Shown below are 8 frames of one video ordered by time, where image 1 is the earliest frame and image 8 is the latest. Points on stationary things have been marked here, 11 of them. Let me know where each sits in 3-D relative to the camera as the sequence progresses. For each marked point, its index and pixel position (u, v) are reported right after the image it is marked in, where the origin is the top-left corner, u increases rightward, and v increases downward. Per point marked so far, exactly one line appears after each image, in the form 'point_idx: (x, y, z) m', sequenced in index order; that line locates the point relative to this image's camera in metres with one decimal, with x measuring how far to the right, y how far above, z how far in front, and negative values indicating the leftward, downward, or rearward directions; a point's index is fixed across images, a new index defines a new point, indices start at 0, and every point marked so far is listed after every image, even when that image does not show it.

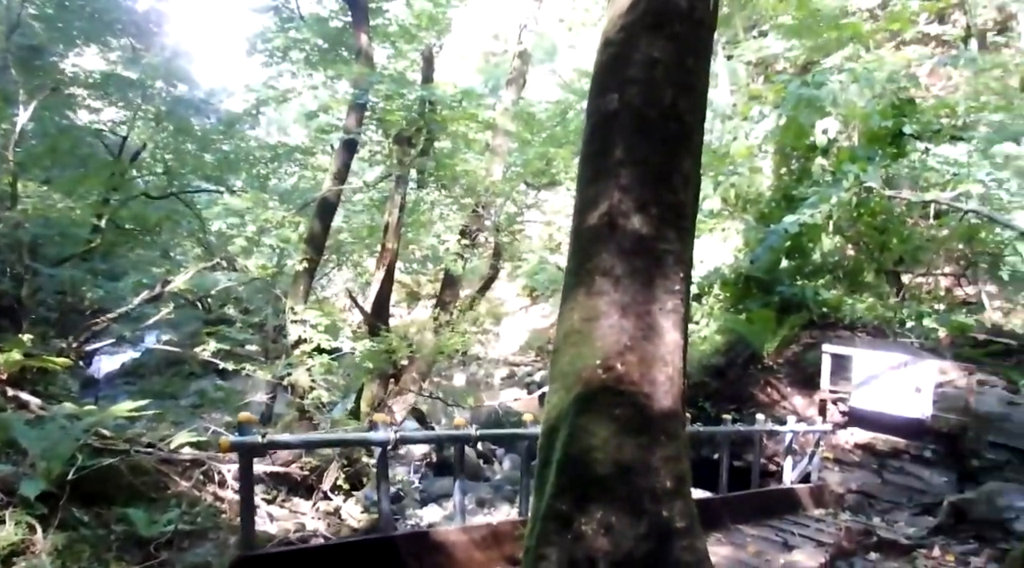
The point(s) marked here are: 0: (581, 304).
0: (+0.3, -0.1, +3.4) m
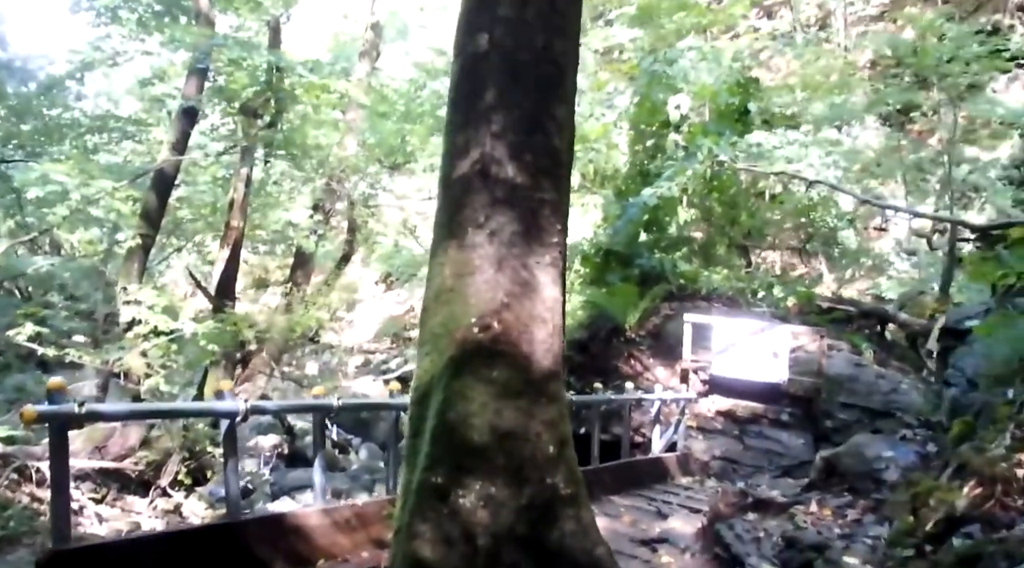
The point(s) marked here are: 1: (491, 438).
0: (-0.2, +0.1, +3.1) m
1: (-0.1, -0.5, +2.9) m
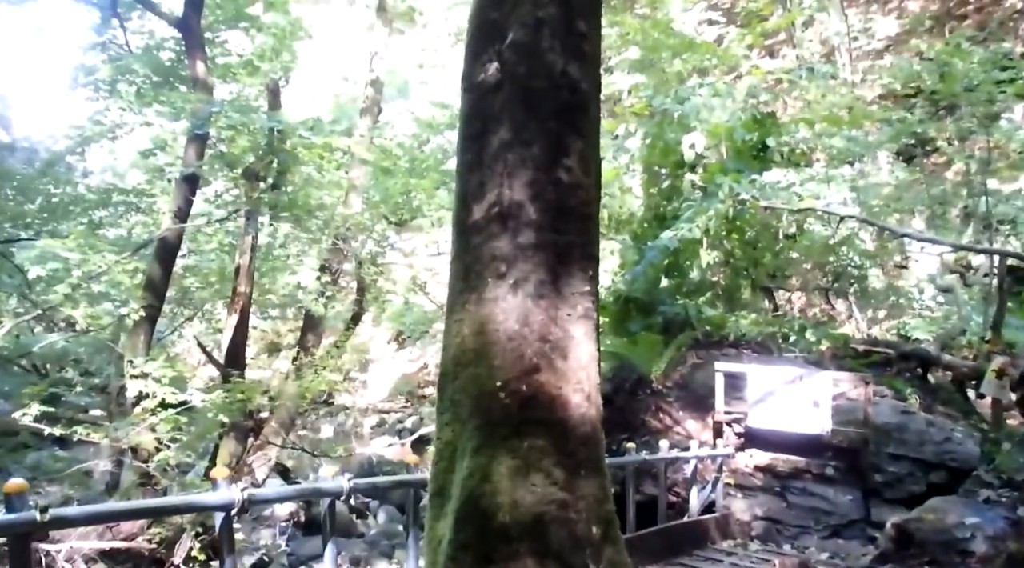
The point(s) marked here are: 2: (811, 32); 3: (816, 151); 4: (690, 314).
0: (-0.1, -0.1, +2.7) m
1: (0.0, -0.7, +2.5) m
2: (+4.1, +3.4, +12.2) m
3: (+3.2, +1.4, +9.2) m
4: (+1.6, -0.3, +8.0) m
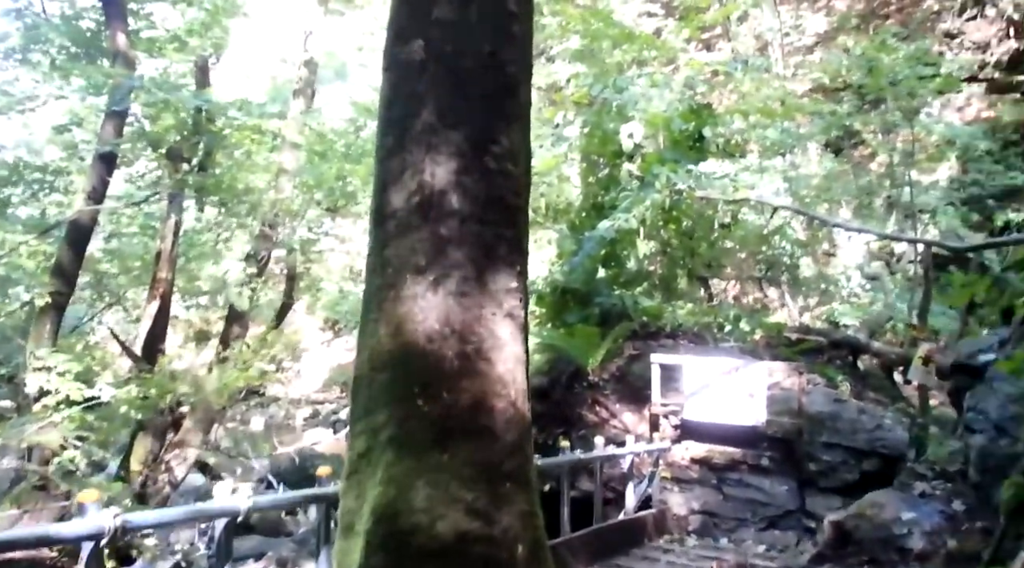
0: (-0.4, -0.1, +2.5) m
1: (-0.2, -0.7, +2.3) m
2: (+3.2, +3.6, +12.2) m
3: (+2.5, +1.5, +9.3) m
4: (+1.0, -0.2, +8.0) m
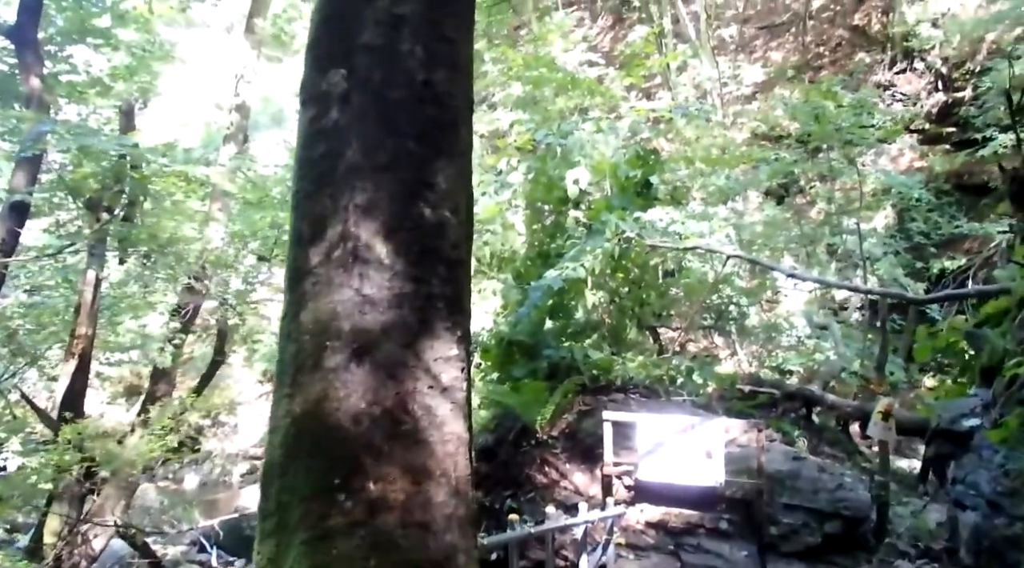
0: (-0.5, -0.2, +2.1) m
1: (-0.3, -0.8, +1.9) m
2: (+2.4, +2.9, +12.2) m
3: (+1.9, +1.0, +9.1) m
4: (+0.5, -0.6, +7.6) m
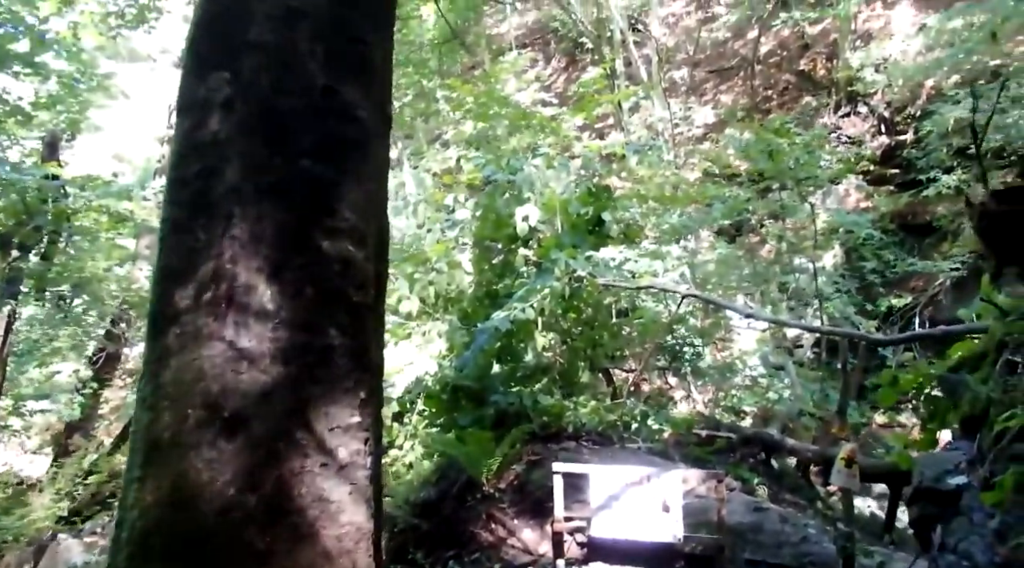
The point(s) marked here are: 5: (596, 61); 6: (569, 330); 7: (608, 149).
0: (-0.7, -0.3, +1.7) m
1: (-0.5, -0.9, +1.4) m
2: (+1.7, +2.3, +12.1) m
3: (+1.4, +0.6, +8.8) m
4: (+0.1, -1.0, +7.2) m
5: (+1.3, +3.4, +13.3) m
6: (+0.5, -0.4, +7.2) m
7: (+1.0, +1.4, +9.2) m
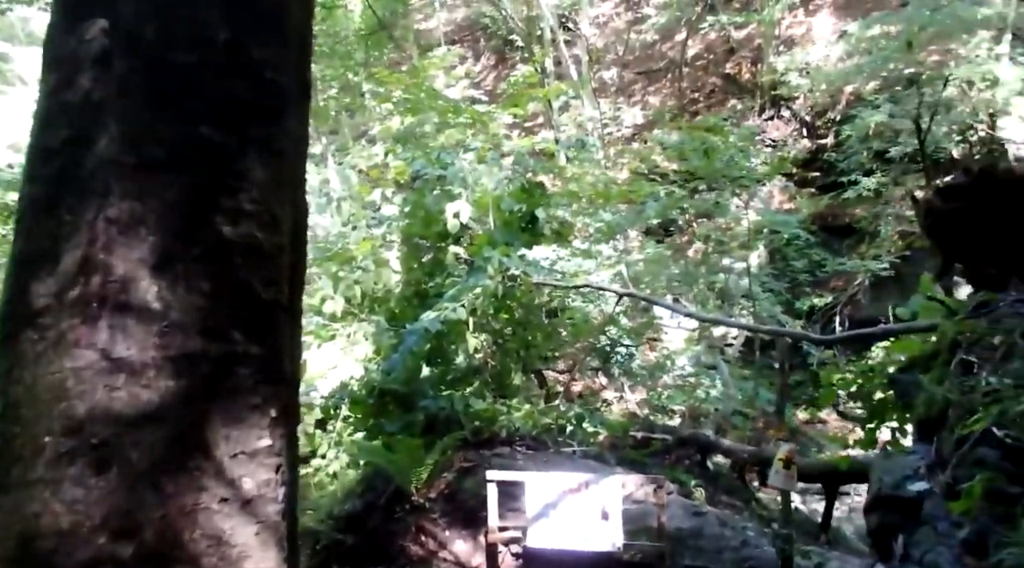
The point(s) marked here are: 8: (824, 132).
0: (-0.8, -0.3, +1.3) m
1: (-0.5, -0.9, +1.1) m
2: (+0.8, +2.3, +11.9) m
3: (+0.7, +0.6, +8.6) m
4: (-0.5, -1.0, +6.9) m
5: (+0.2, +3.4, +13.1) m
6: (-0.1, -0.4, +6.9) m
7: (+0.3, +1.4, +8.9) m
8: (+4.7, +2.3, +12.9) m
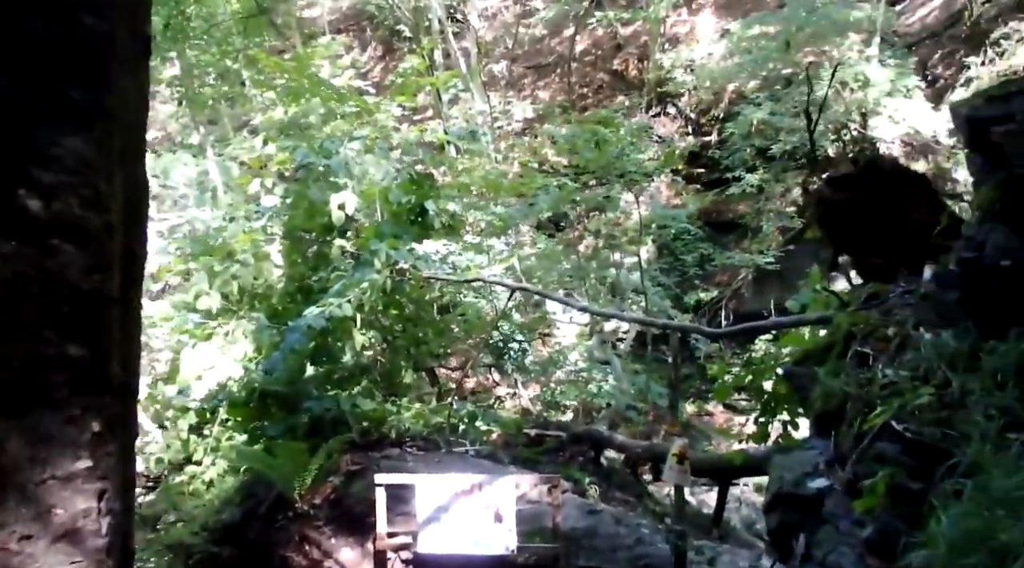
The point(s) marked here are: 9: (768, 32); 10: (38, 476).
0: (-0.9, -0.3, +1.0) m
1: (-0.6, -0.9, +0.8) m
2: (-0.7, +2.4, +11.6) m
3: (-0.3, +0.6, +8.4) m
4: (-1.3, -0.9, +6.6) m
5: (-1.4, +3.5, +12.8) m
6: (-0.9, -0.3, +6.6) m
7: (-0.8, +1.5, +8.7) m
8: (+3.1, +2.4, +13.2) m
9: (+3.1, +3.0, +10.3) m
10: (-0.6, -0.3, +1.1) m
